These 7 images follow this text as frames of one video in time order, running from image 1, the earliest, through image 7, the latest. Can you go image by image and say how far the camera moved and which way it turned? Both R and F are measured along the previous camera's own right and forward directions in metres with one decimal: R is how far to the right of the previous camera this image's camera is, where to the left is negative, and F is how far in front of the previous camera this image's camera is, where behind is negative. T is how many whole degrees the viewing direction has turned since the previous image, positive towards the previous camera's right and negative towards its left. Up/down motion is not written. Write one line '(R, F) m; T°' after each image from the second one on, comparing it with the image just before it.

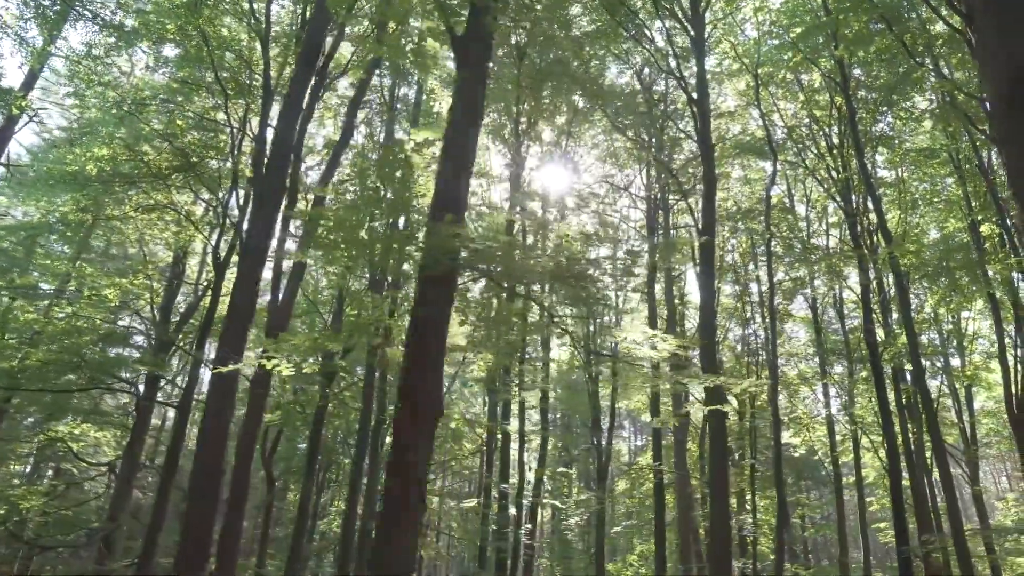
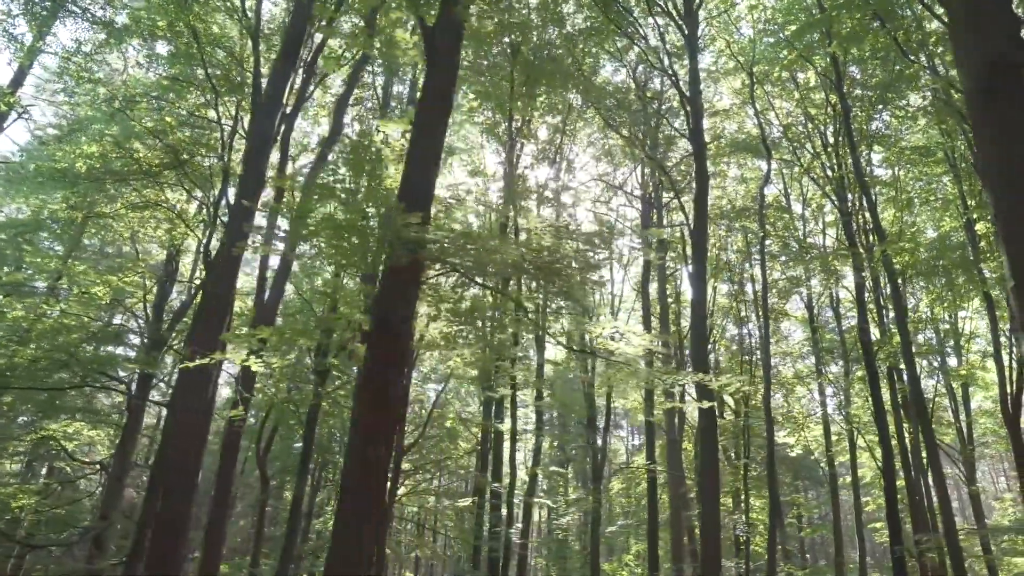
(+0.1, 0.0) m; 0°
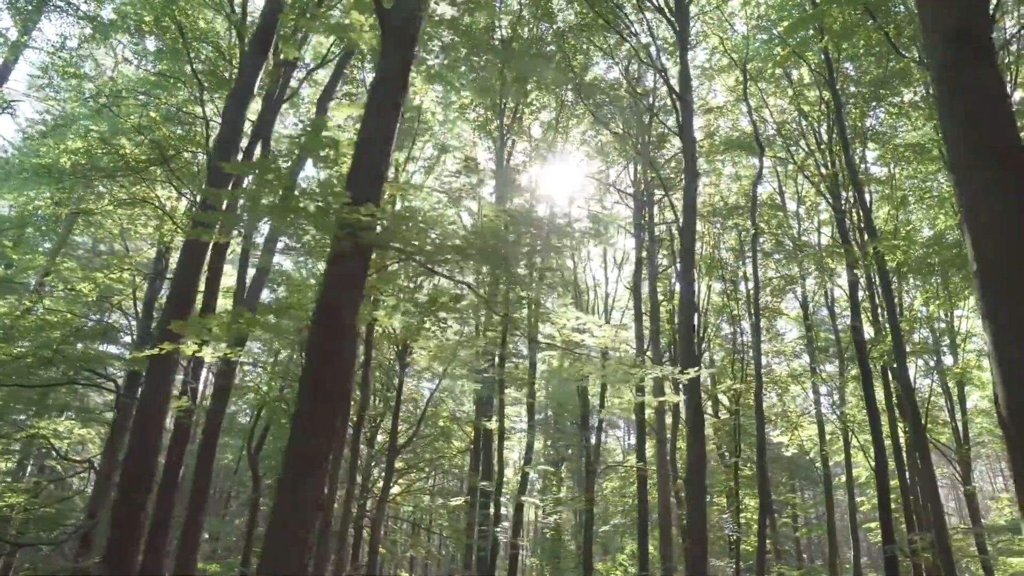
(+0.2, +0.1) m; 0°
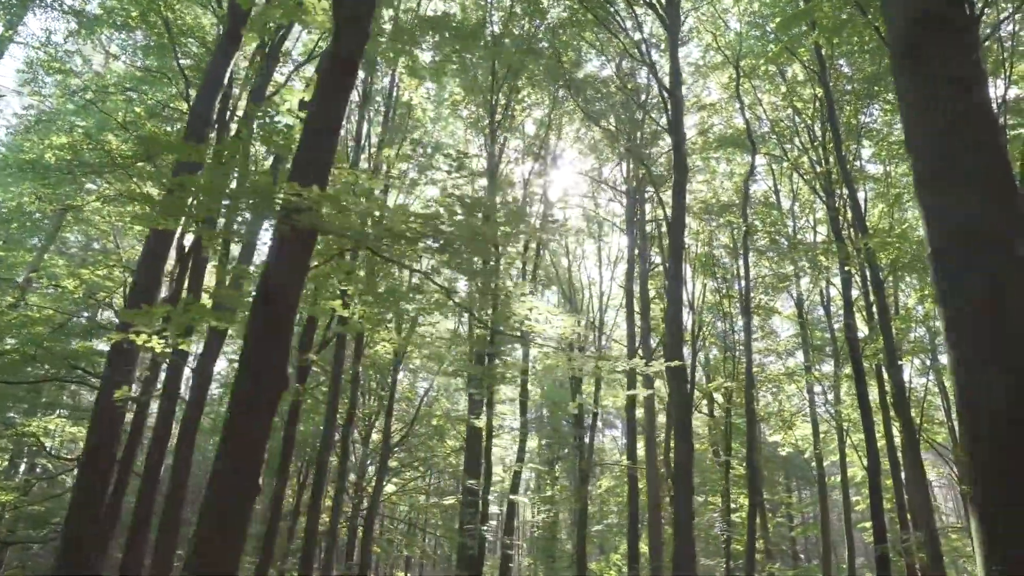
(+0.2, +0.1) m; 0°
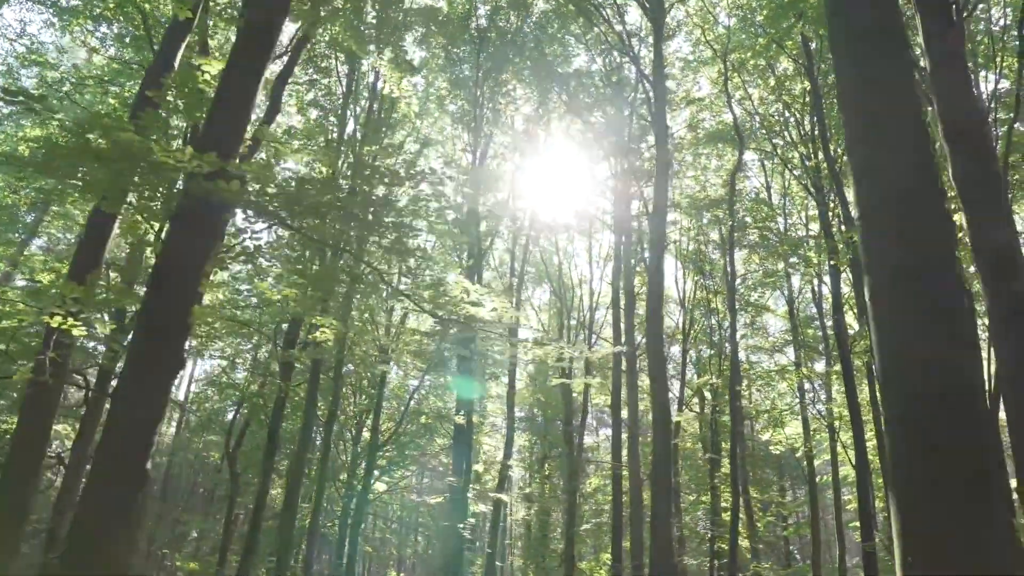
(+0.3, +0.1) m; 0°
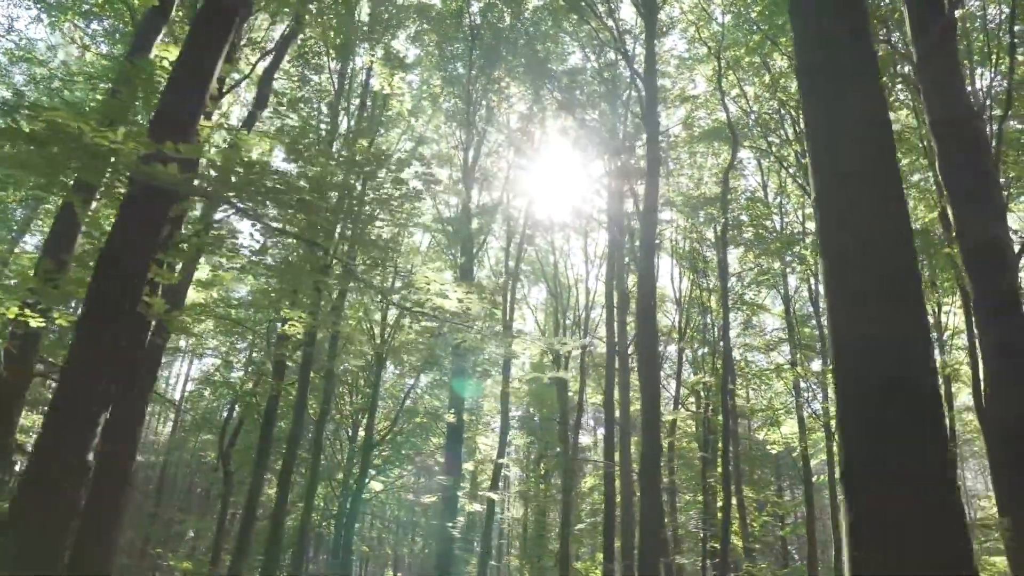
(+0.2, +0.1) m; 0°
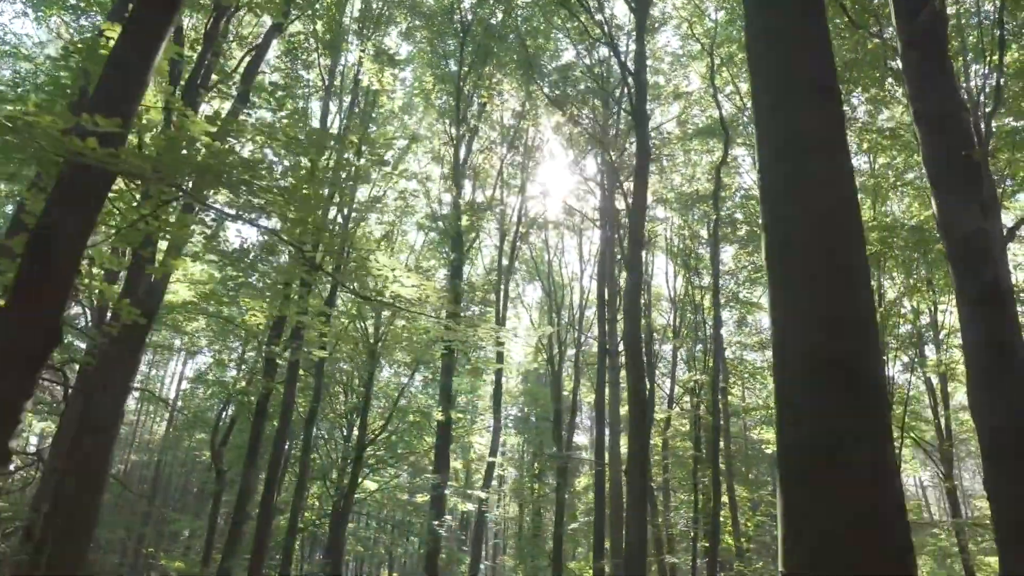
(+0.2, +0.1) m; 0°
